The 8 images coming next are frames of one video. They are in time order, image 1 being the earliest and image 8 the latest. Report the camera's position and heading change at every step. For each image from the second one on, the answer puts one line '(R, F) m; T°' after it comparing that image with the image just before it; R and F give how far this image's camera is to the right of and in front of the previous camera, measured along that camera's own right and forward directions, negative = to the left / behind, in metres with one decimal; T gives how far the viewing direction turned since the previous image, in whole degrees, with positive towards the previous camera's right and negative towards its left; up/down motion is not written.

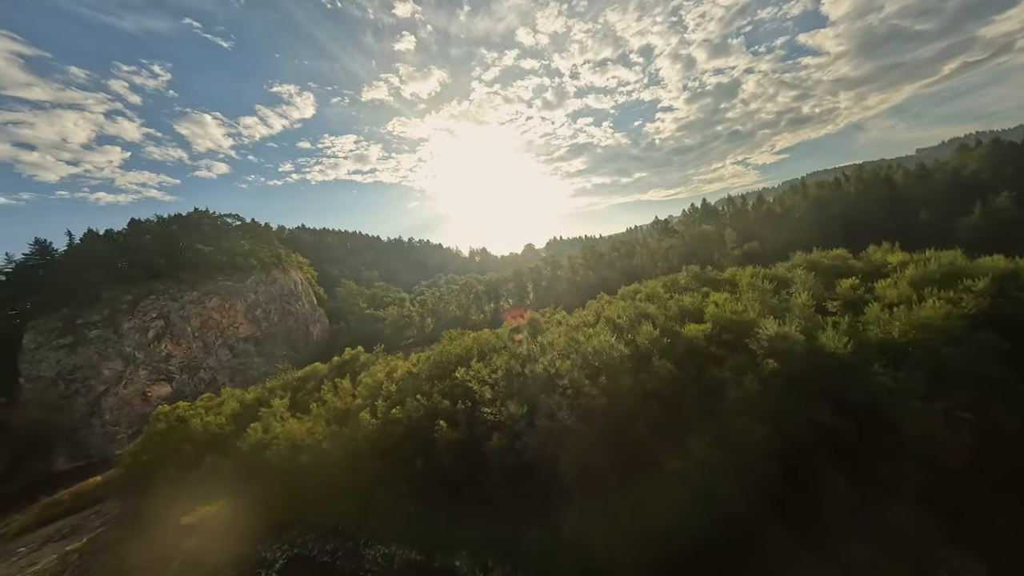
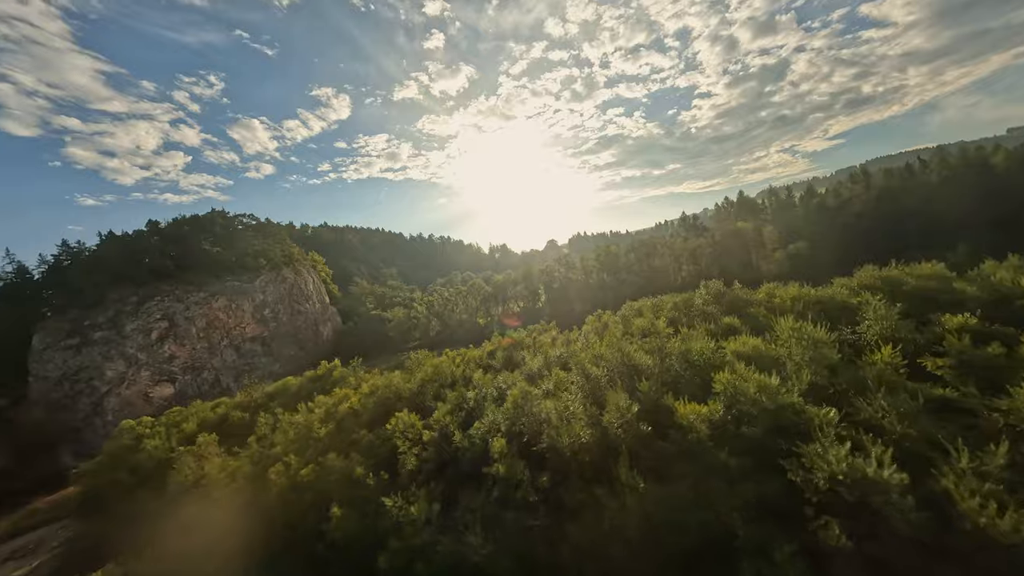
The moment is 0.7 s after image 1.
(+5.1, +6.3) m; -5°
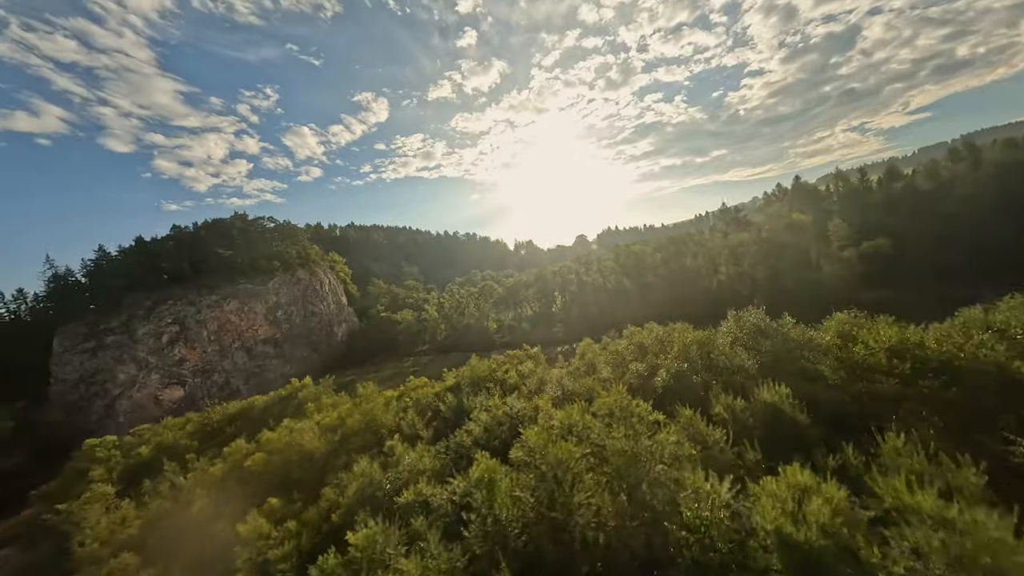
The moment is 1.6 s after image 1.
(+5.7, +7.3) m; -6°
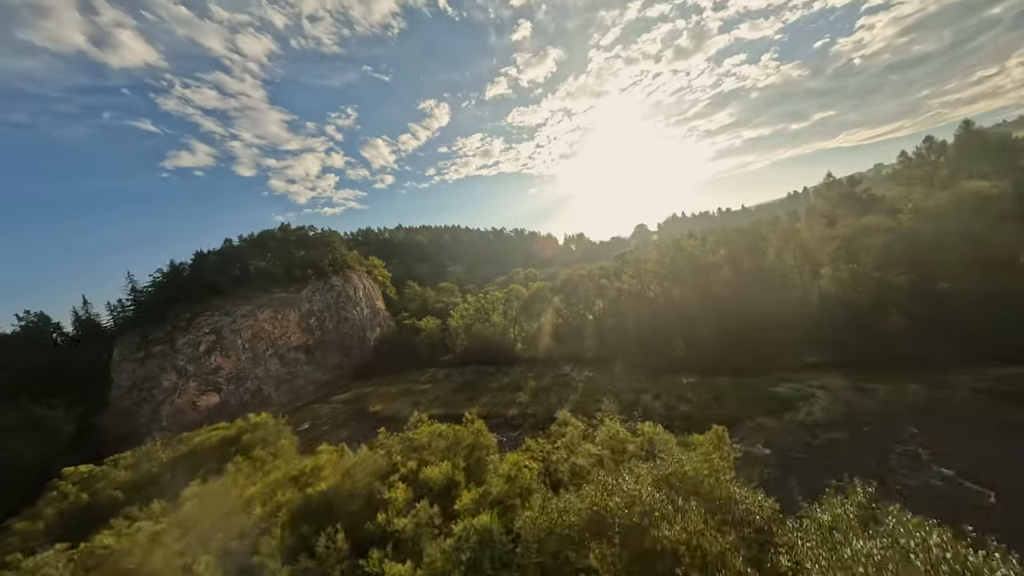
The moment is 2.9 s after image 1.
(+8.6, +11.8) m; -11°
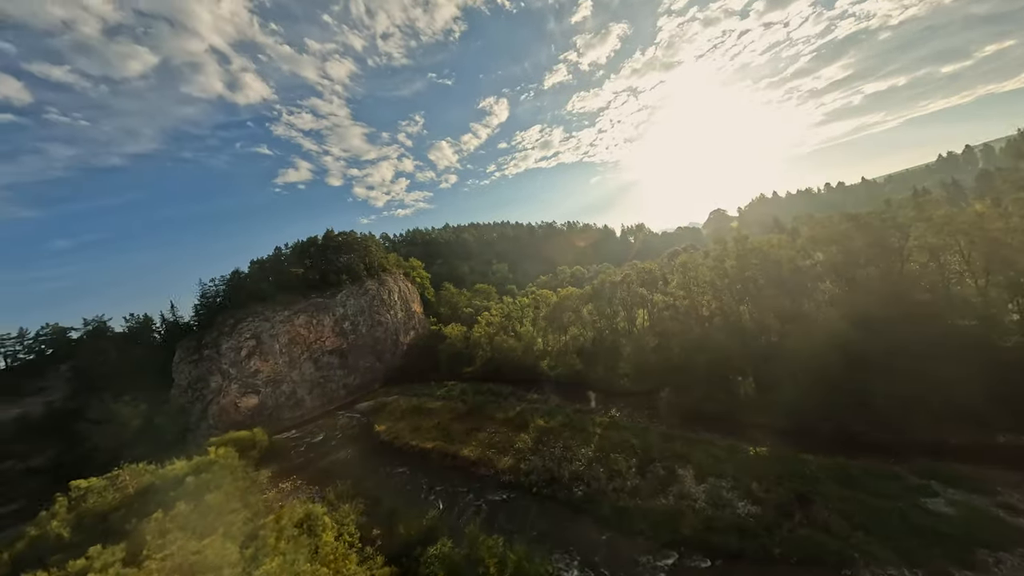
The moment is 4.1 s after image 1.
(+8.4, +10.7) m; -12°
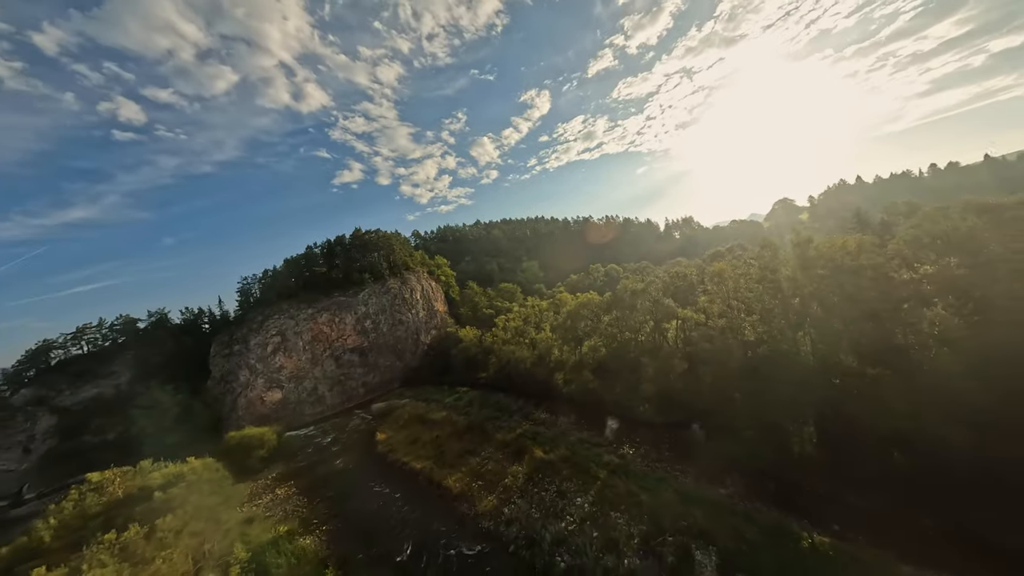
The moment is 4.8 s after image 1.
(+5.5, +6.0) m; -8°
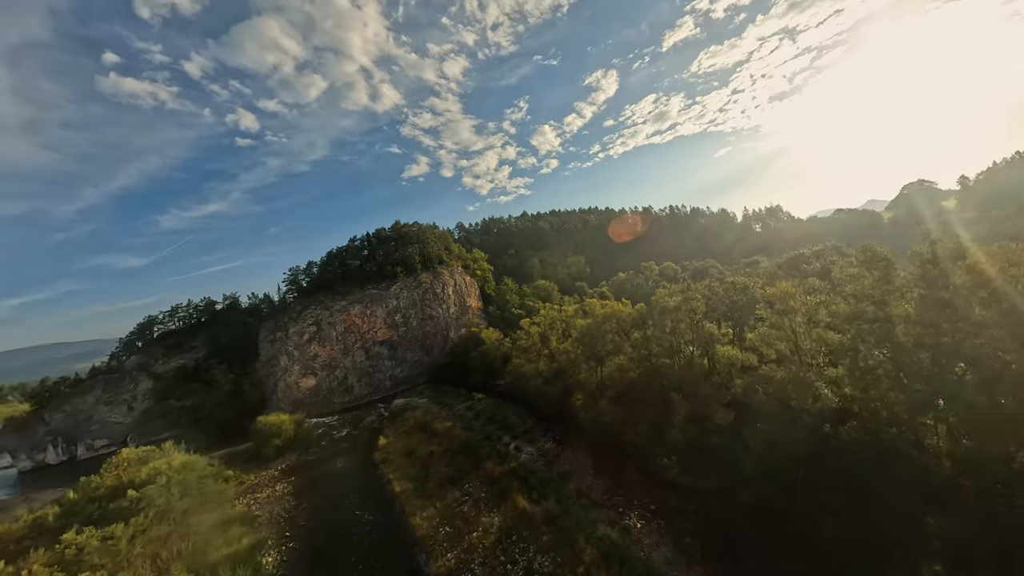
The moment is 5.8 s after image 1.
(+7.3, +7.6) m; -11°
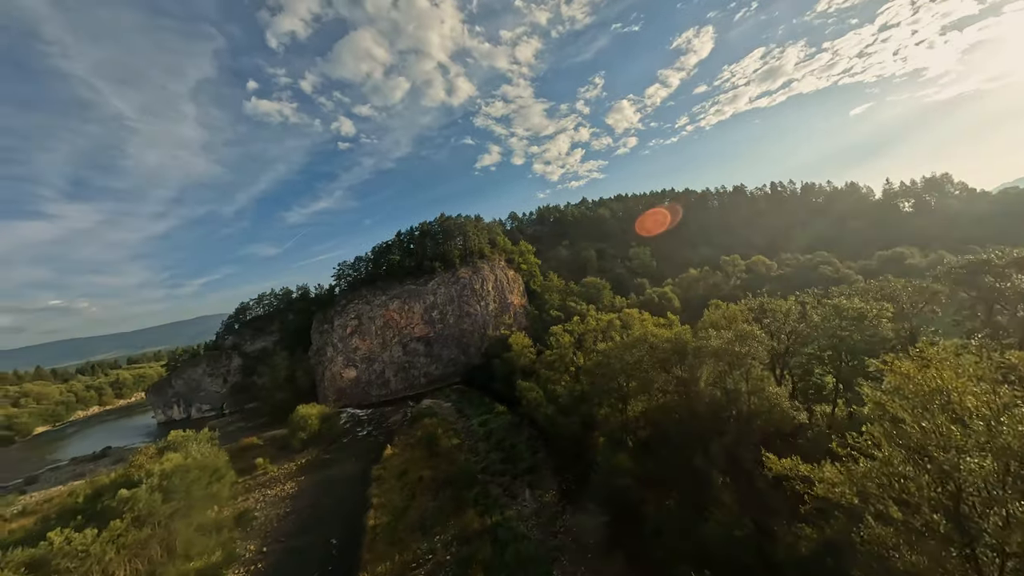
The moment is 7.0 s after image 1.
(+8.6, +9.2) m; -13°
